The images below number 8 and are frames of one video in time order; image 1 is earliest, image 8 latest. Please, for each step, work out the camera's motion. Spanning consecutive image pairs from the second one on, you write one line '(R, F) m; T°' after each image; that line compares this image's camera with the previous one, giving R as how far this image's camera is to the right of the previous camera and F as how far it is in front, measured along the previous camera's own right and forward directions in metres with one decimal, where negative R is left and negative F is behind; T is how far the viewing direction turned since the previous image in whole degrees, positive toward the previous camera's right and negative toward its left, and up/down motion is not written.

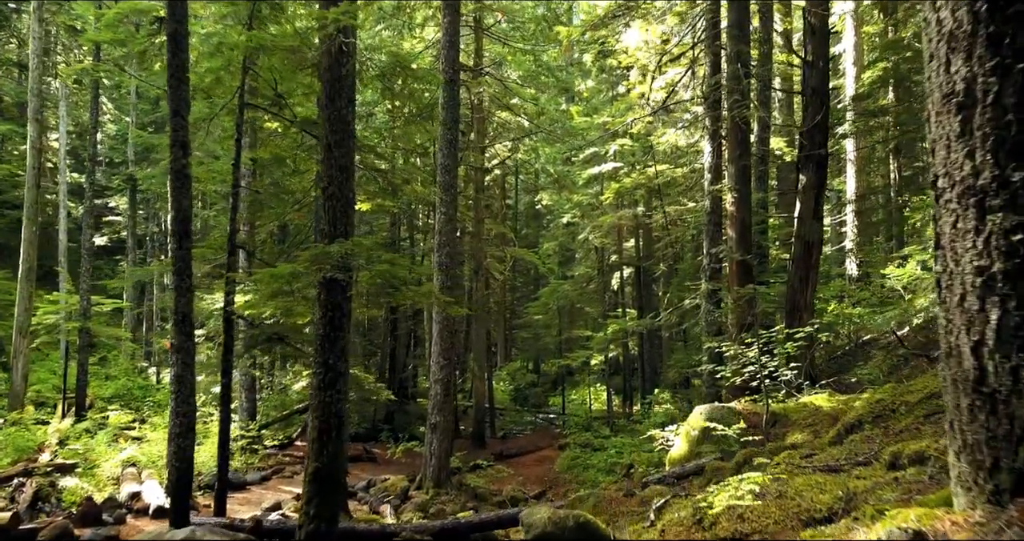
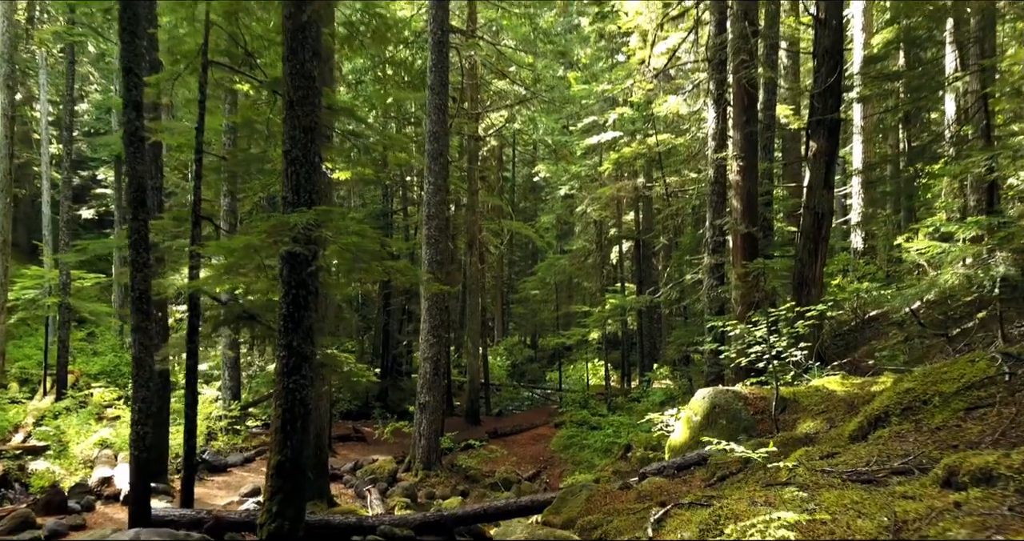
(+0.1, +0.6) m; 0°
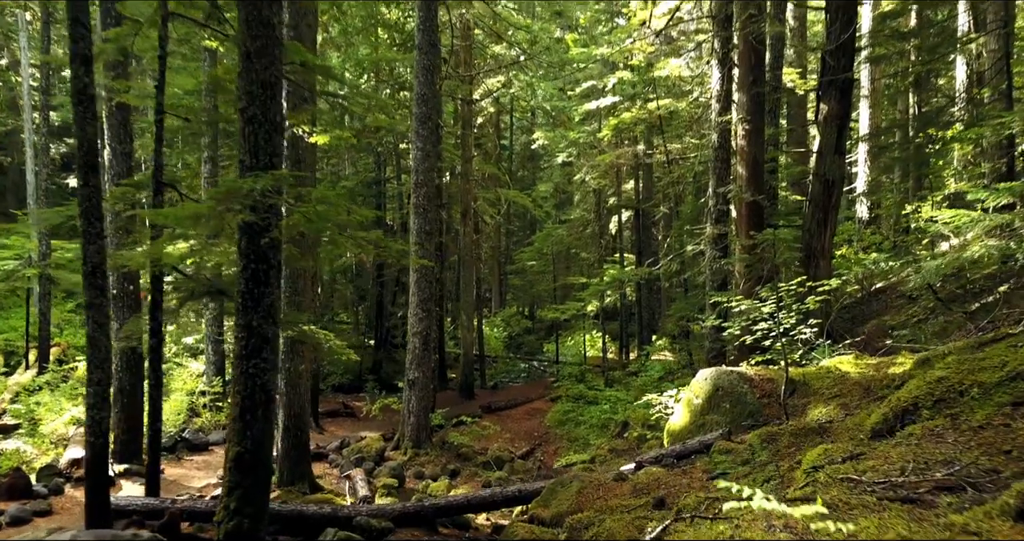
(+0.1, +0.6) m; 0°
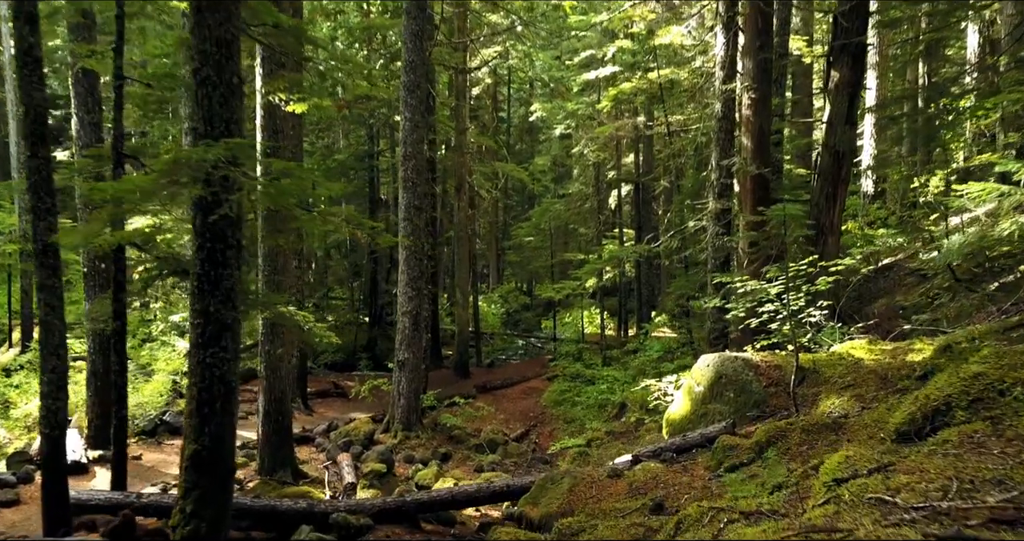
(+0.1, +0.5) m; 0°
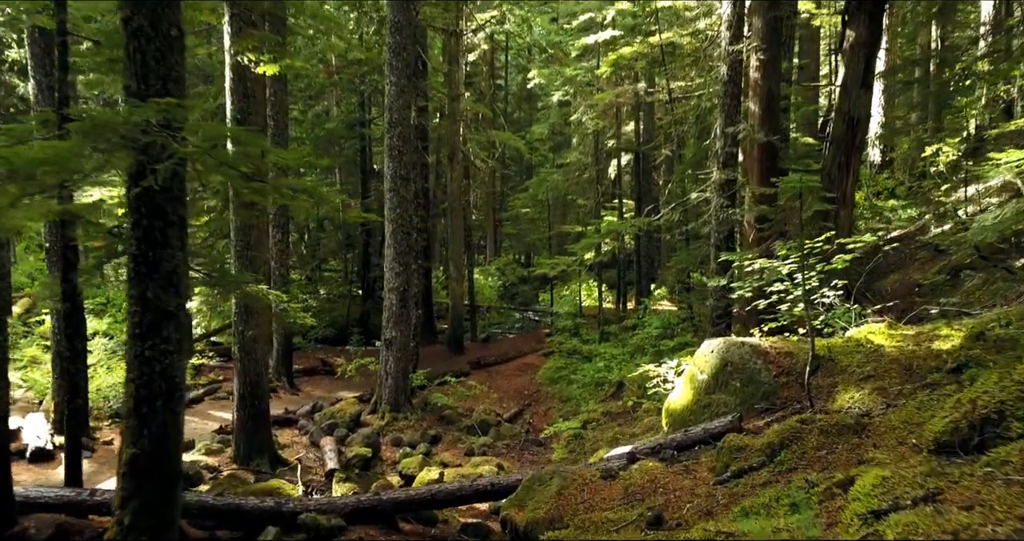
(+0.1, +0.5) m; 0°
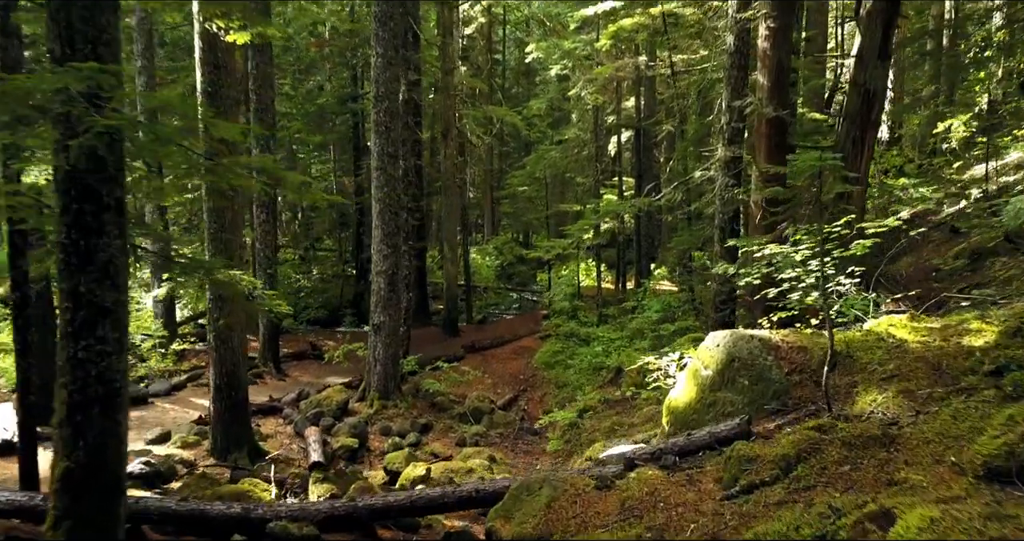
(+0.1, +0.5) m; 0°
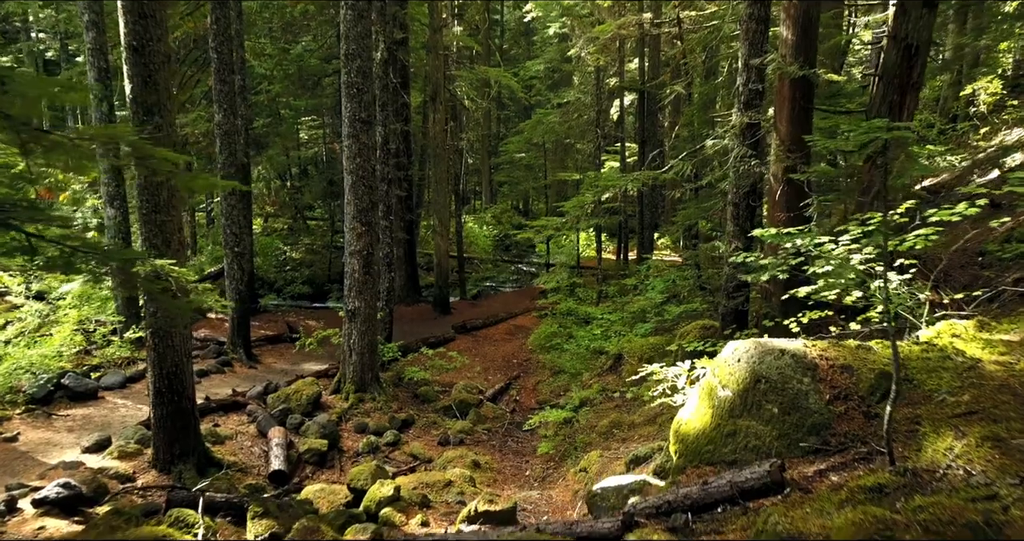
(+0.2, +1.0) m; 0°
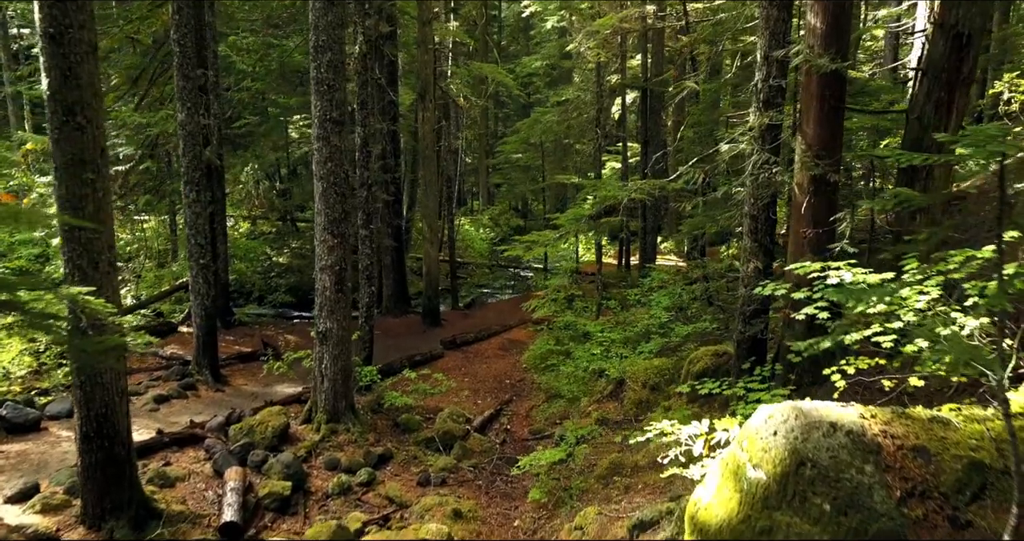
(+0.1, +0.9) m; 0°
